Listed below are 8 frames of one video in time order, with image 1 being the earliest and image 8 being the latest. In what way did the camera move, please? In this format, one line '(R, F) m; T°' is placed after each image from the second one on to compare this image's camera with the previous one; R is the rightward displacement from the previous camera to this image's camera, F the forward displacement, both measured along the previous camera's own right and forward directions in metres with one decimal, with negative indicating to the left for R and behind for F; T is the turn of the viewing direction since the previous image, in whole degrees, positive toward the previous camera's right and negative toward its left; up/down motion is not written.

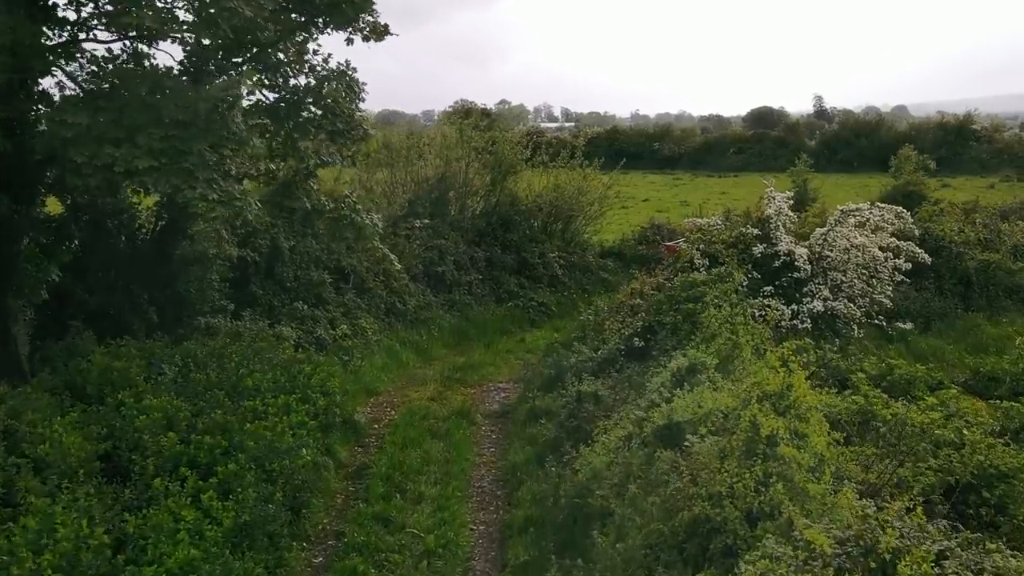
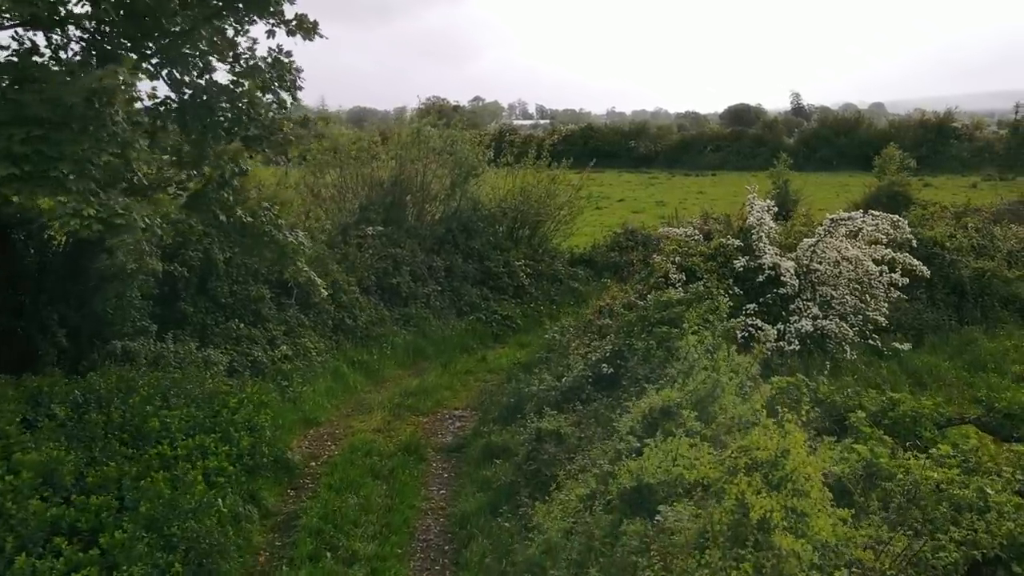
(+0.2, +1.1) m; +1°
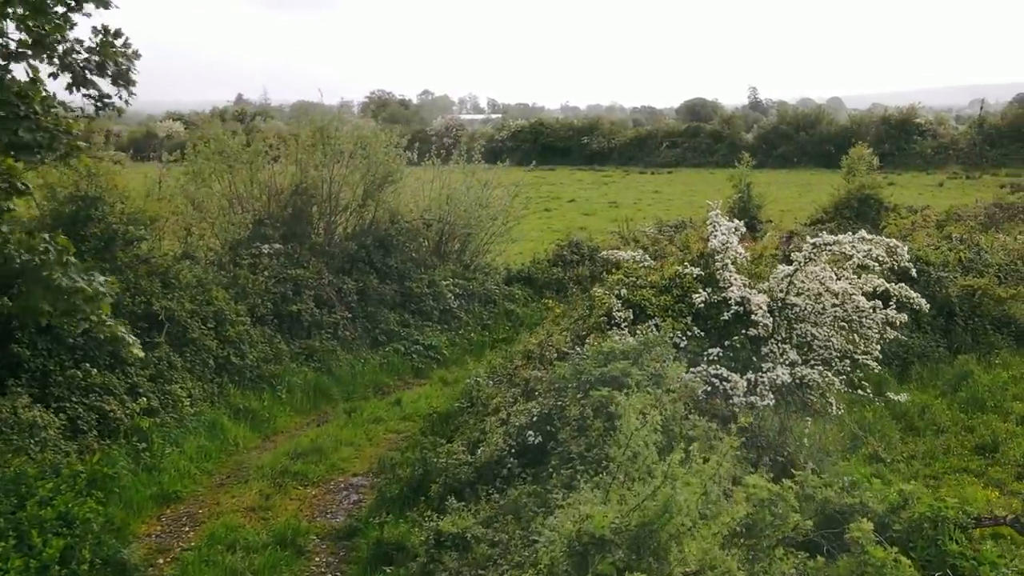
(+0.4, +2.0) m; +2°
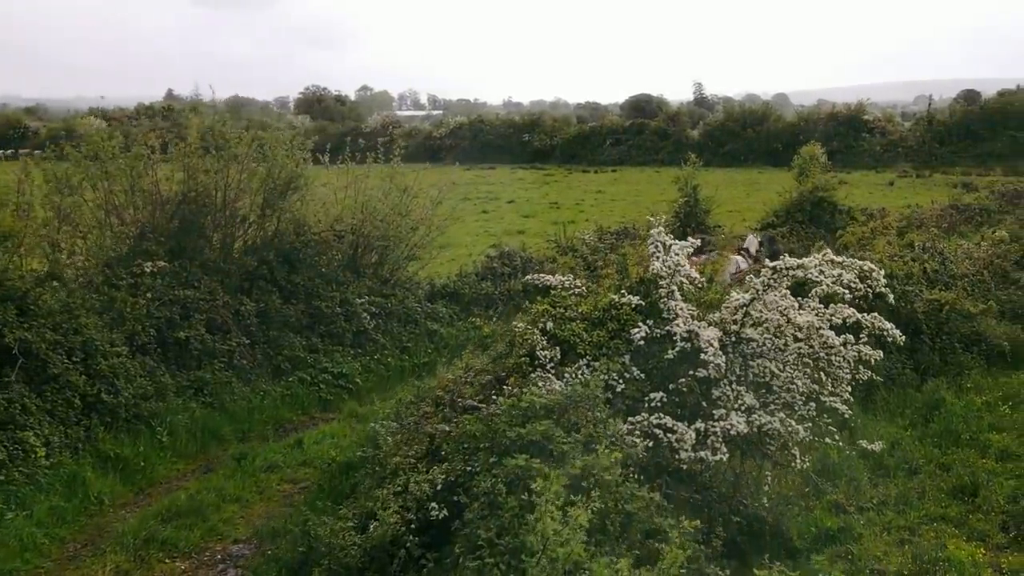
(+0.3, +1.3) m; +3°
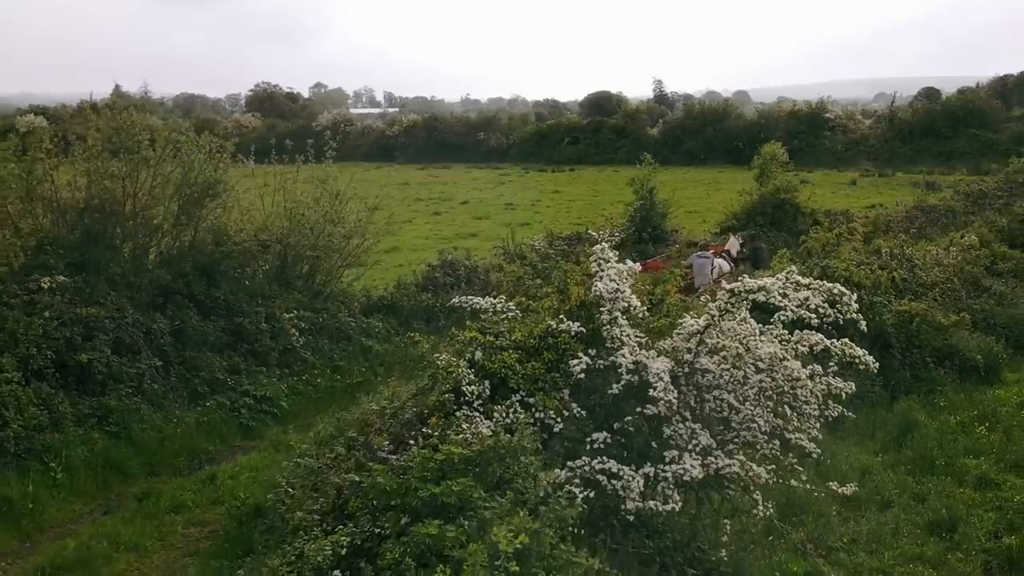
(+0.2, +0.9) m; +2°
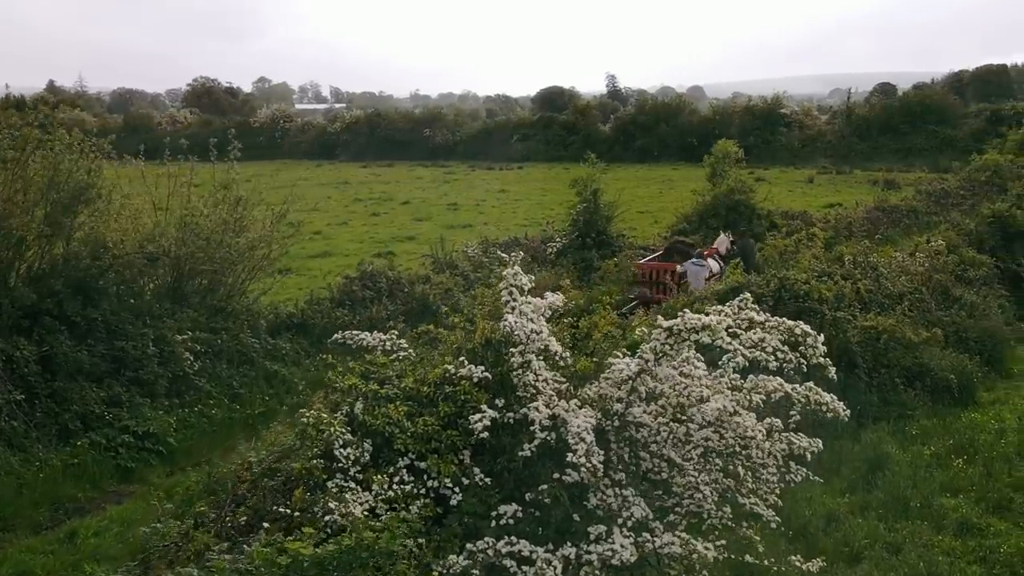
(+0.3, +1.2) m; +2°
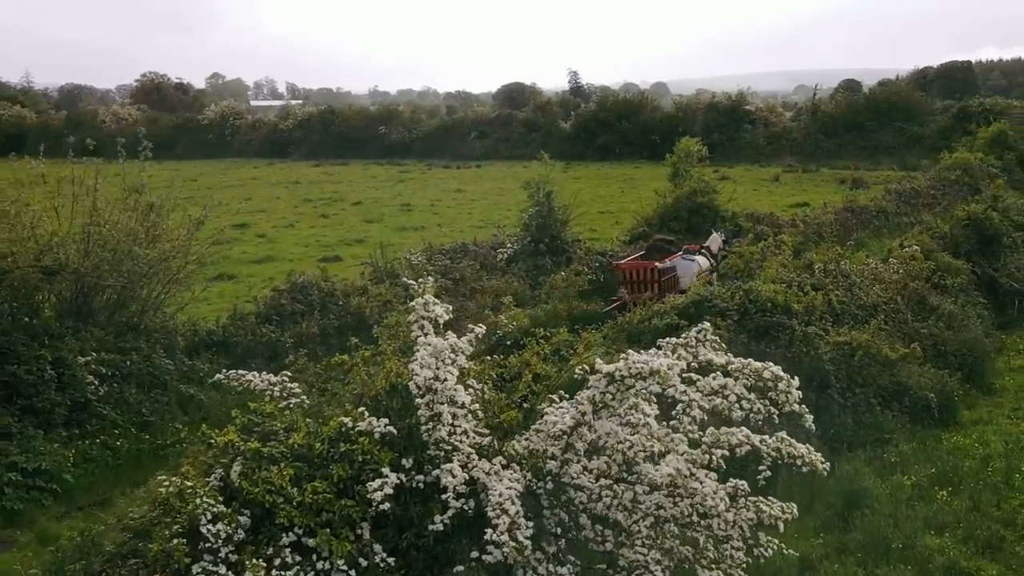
(+0.2, +0.9) m; +2°
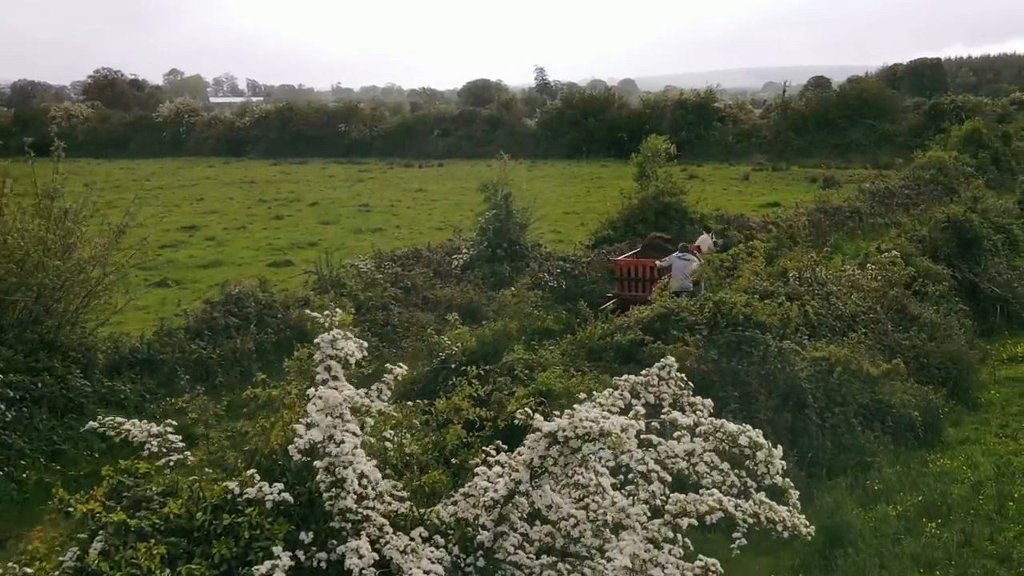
(+0.1, +0.7) m; +1°
